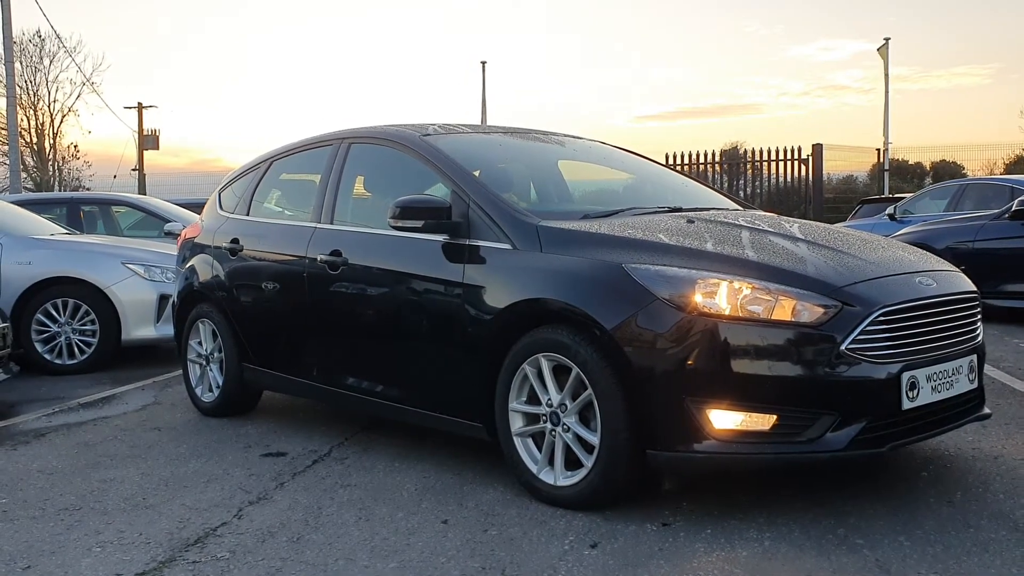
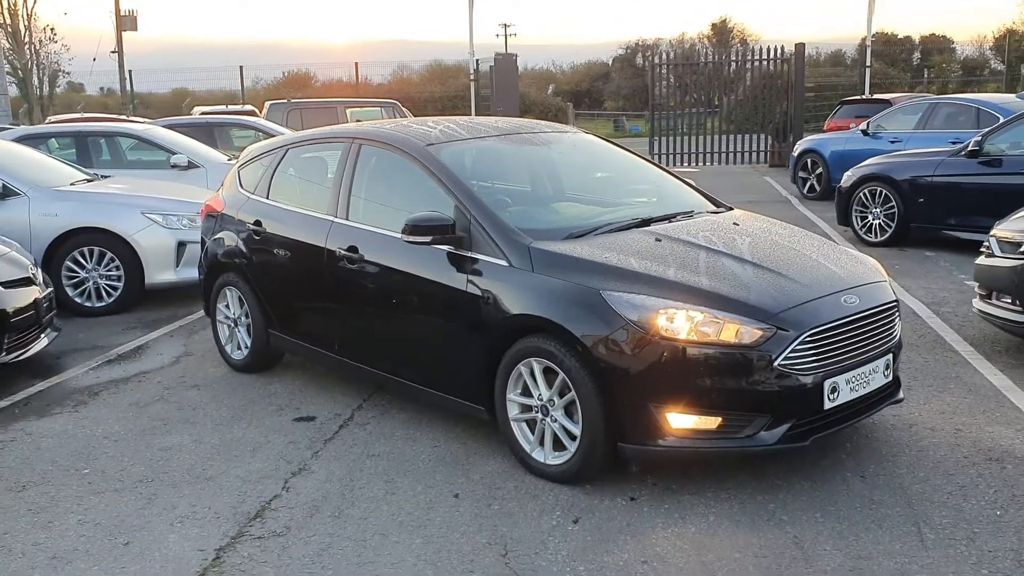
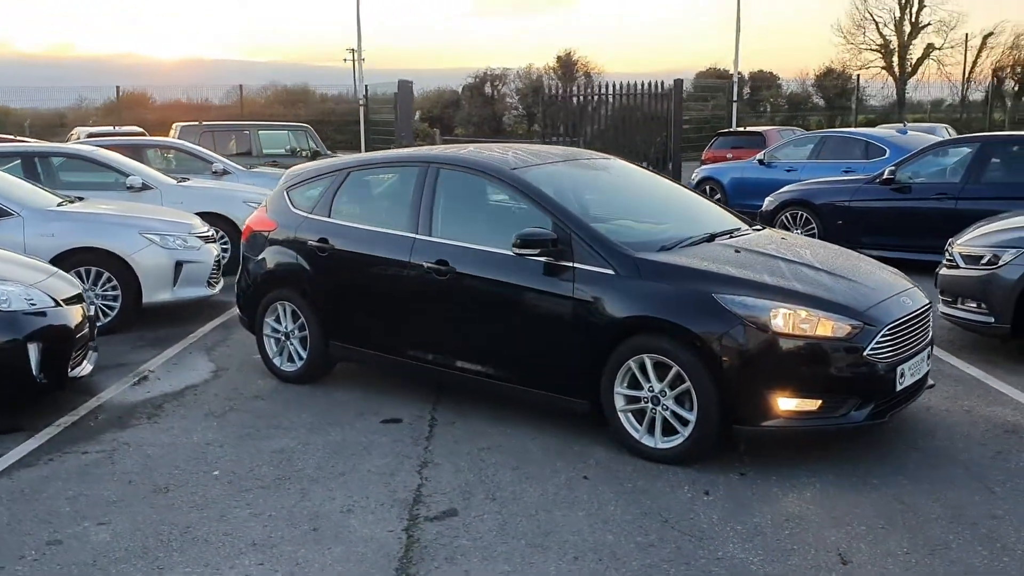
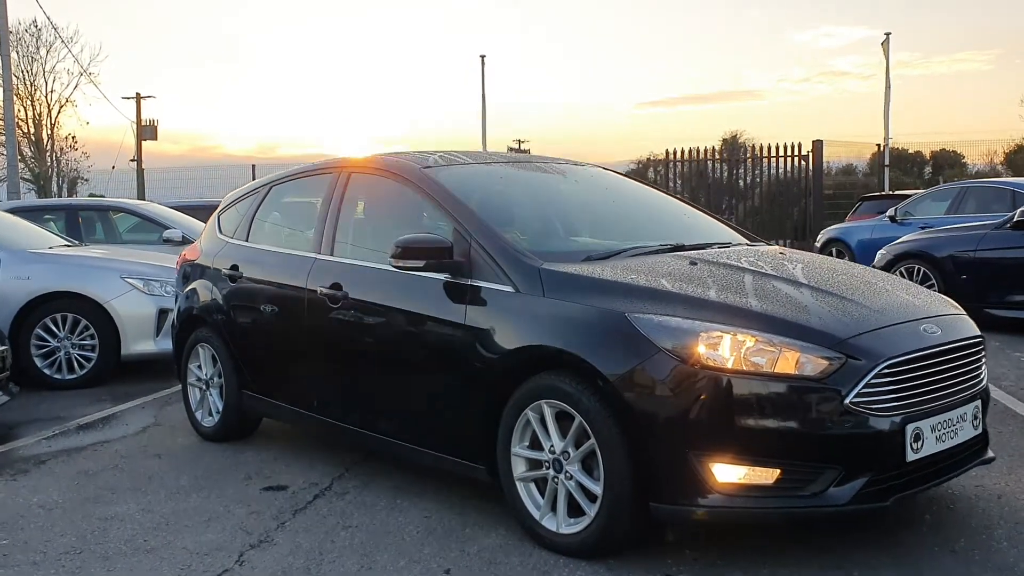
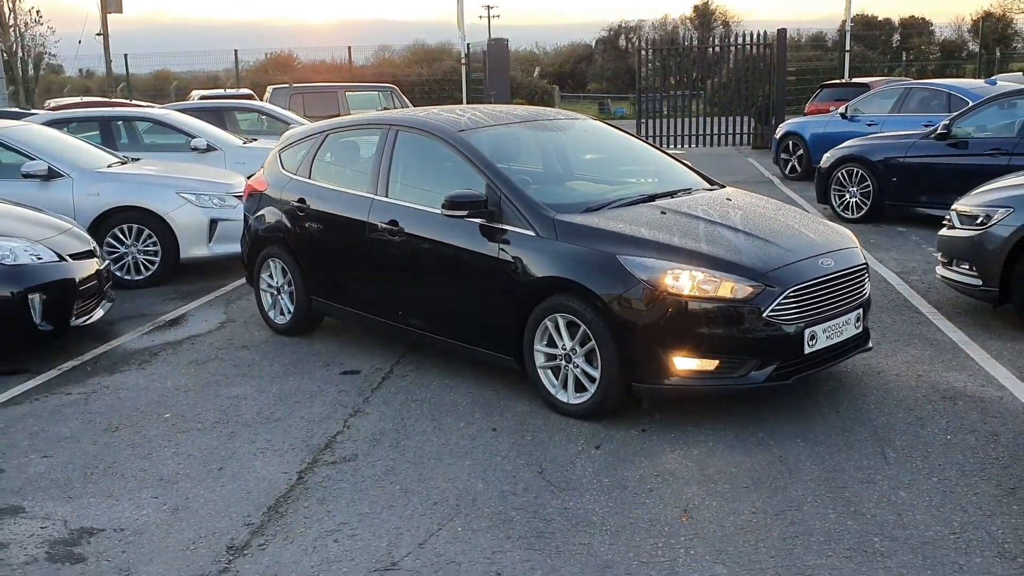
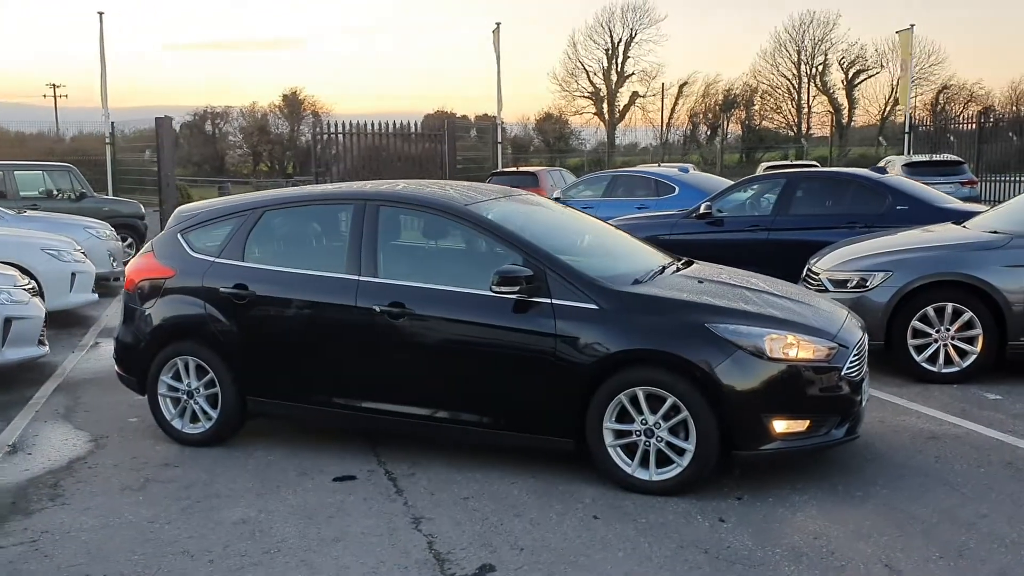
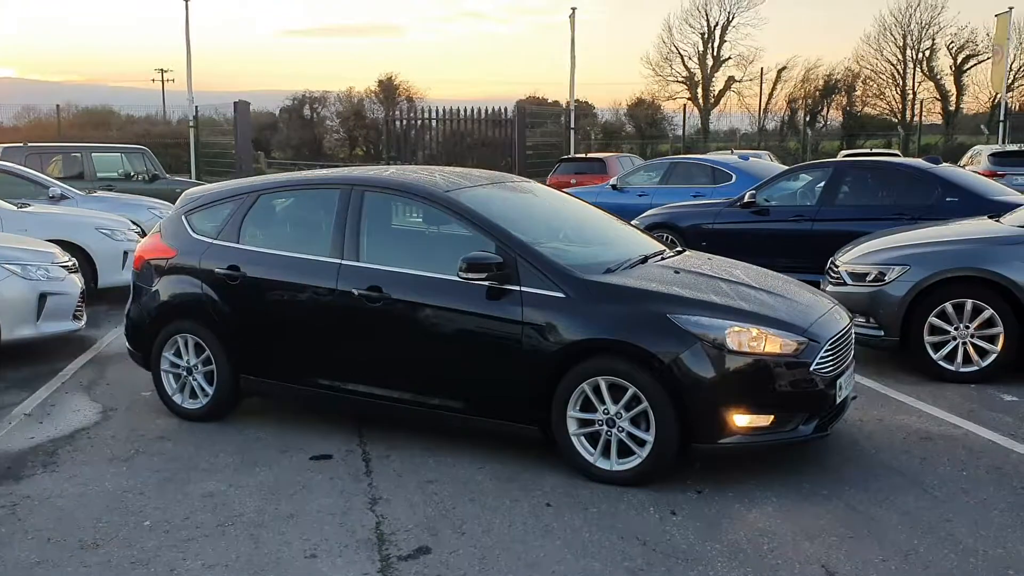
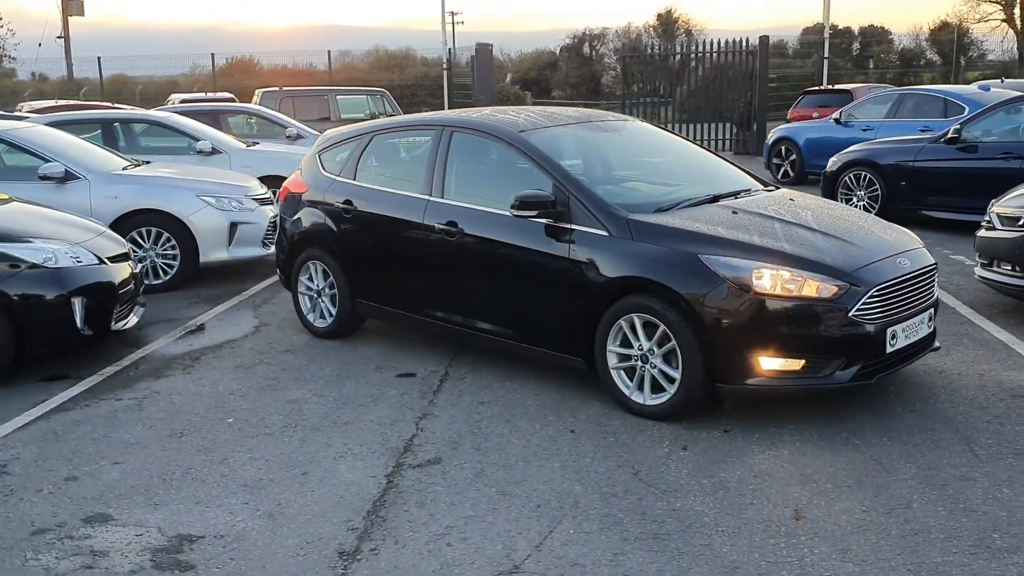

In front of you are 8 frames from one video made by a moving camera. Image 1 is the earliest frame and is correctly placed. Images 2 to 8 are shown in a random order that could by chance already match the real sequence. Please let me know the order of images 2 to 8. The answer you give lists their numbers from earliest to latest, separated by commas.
4, 2, 5, 8, 3, 7, 6
